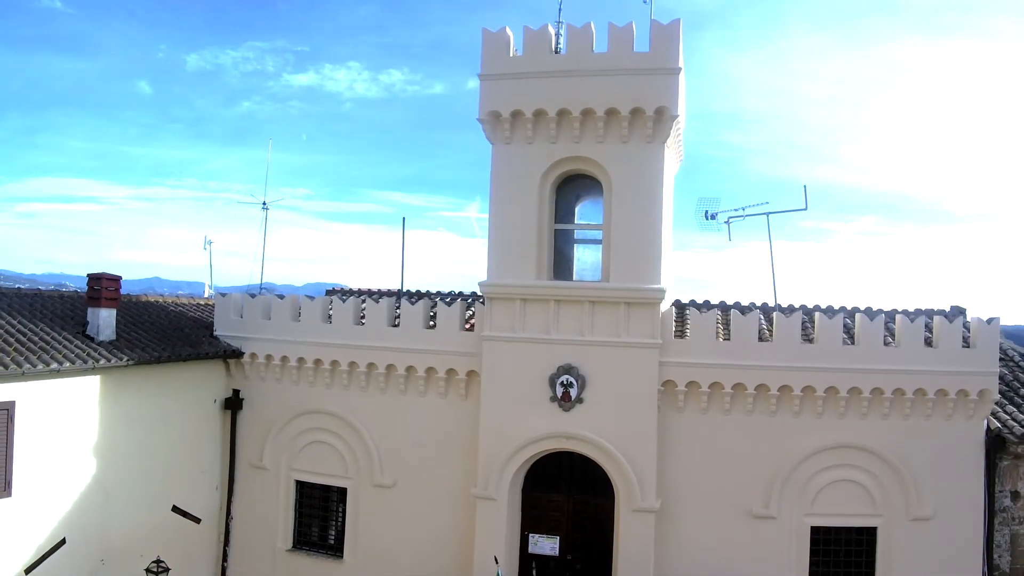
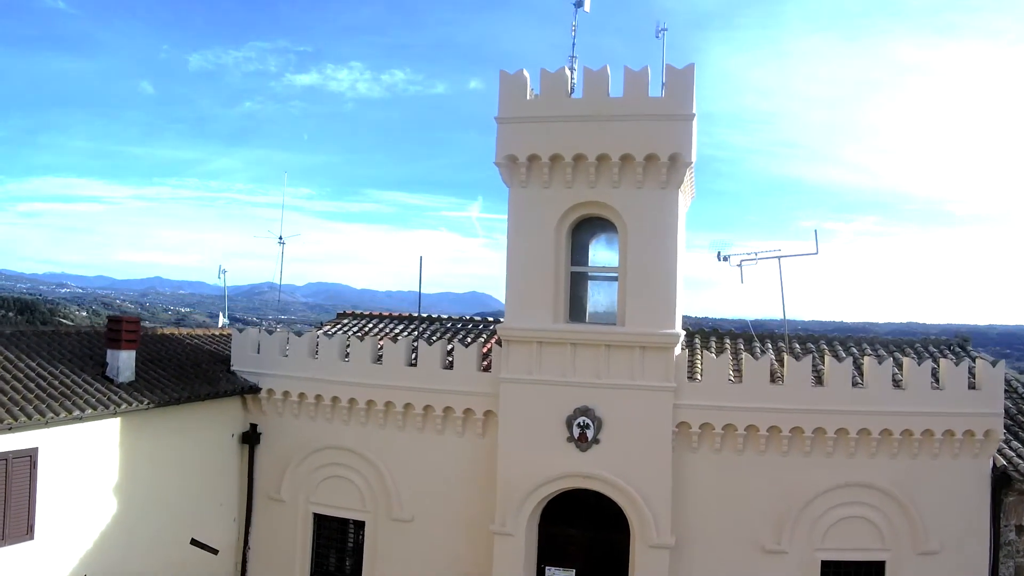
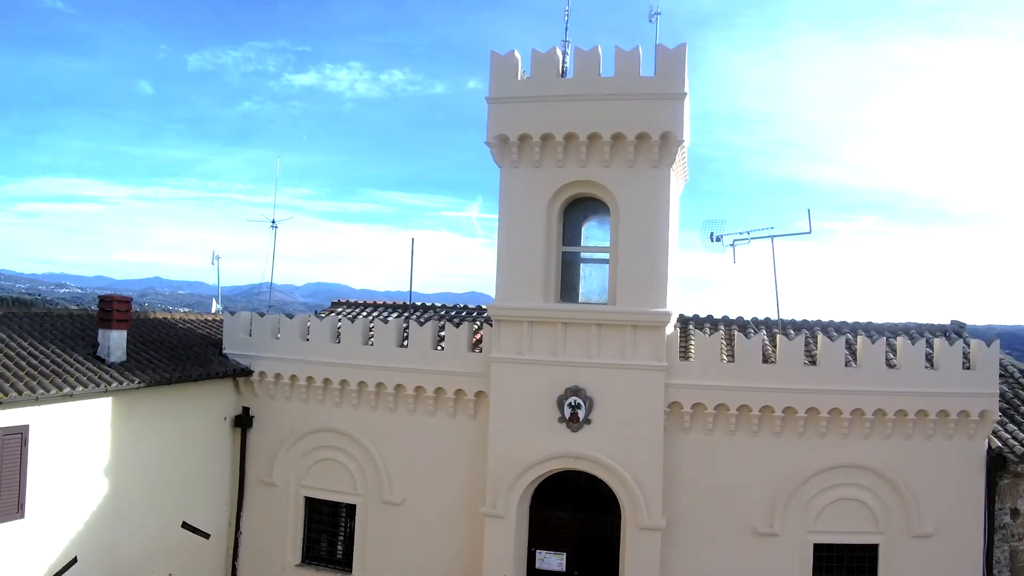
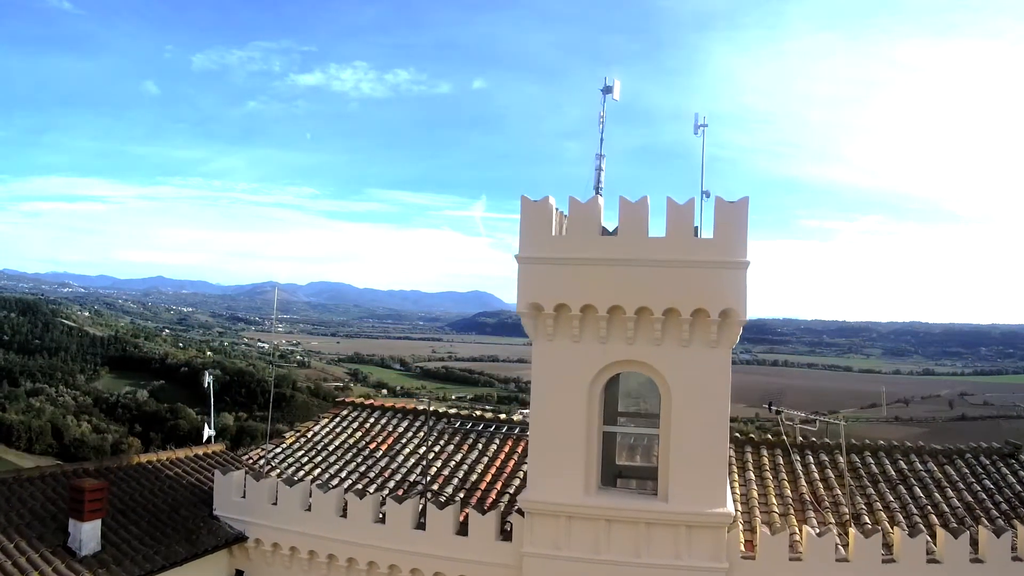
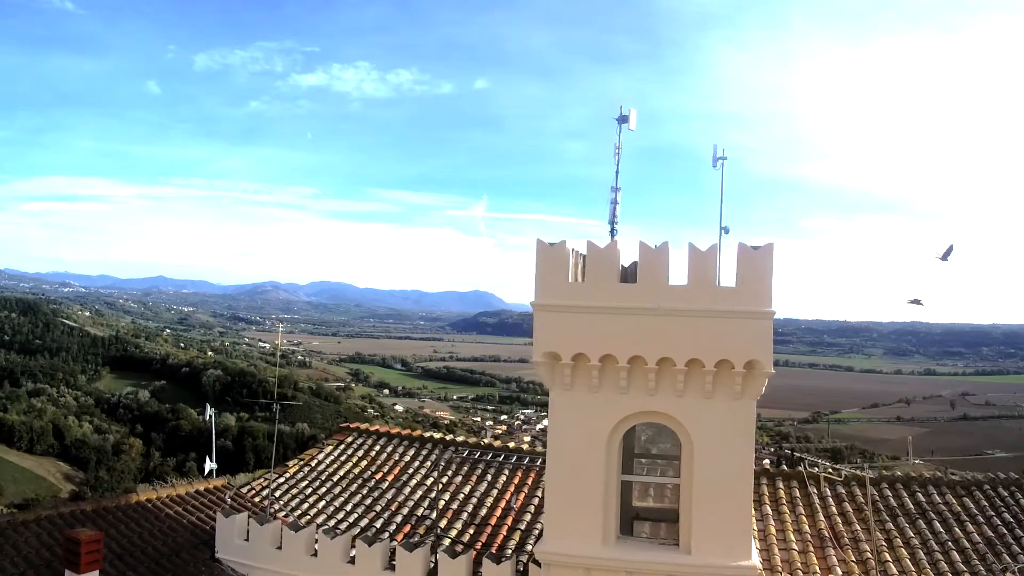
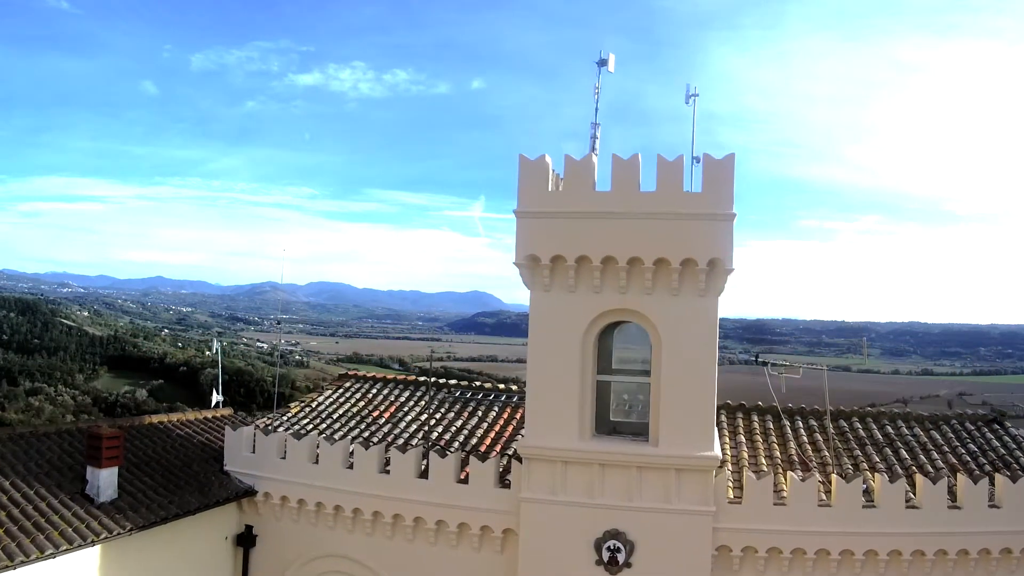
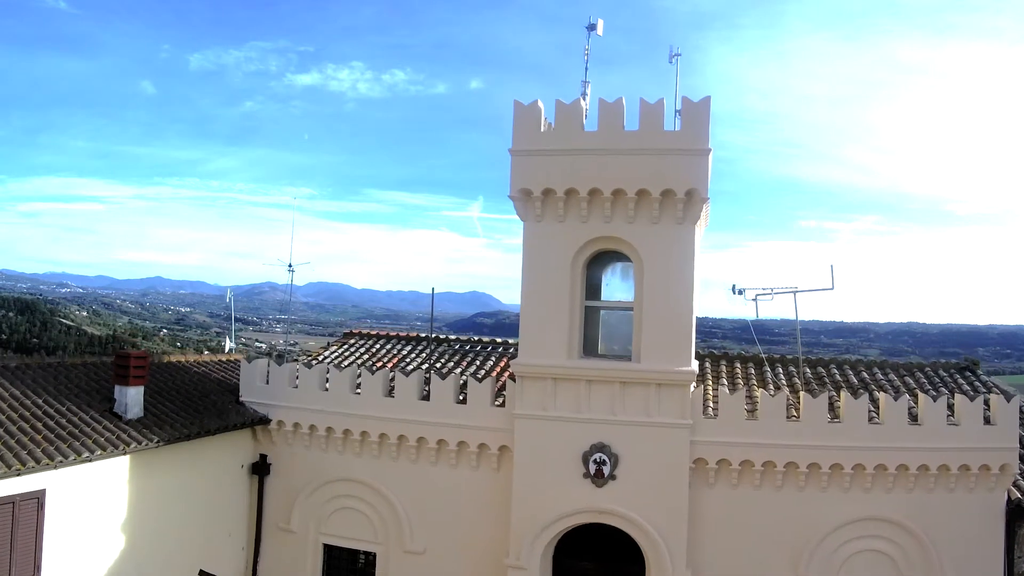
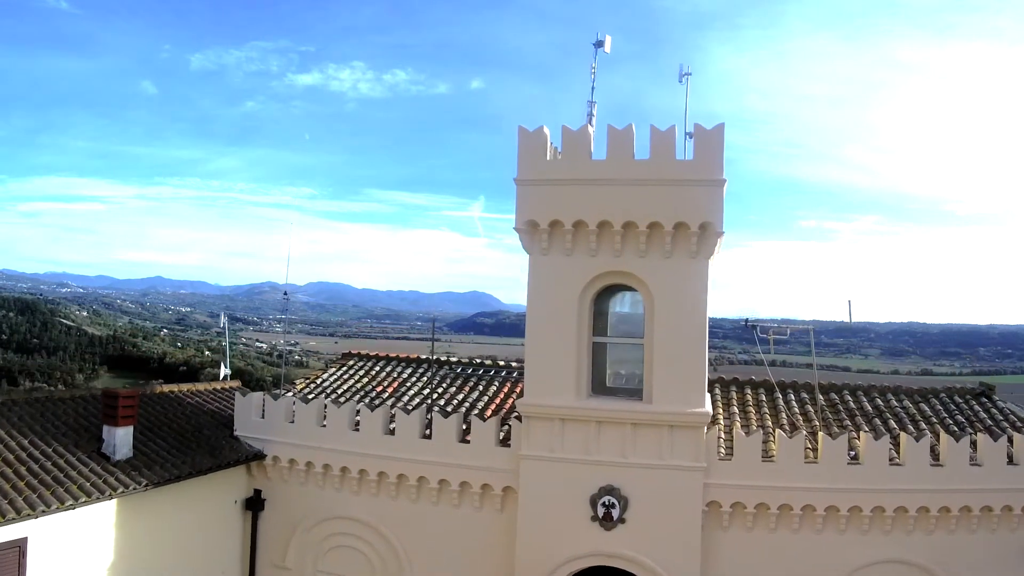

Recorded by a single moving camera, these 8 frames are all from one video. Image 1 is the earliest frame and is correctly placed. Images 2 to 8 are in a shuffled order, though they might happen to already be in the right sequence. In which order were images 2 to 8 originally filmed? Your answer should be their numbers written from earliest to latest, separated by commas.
3, 2, 7, 8, 6, 4, 5
